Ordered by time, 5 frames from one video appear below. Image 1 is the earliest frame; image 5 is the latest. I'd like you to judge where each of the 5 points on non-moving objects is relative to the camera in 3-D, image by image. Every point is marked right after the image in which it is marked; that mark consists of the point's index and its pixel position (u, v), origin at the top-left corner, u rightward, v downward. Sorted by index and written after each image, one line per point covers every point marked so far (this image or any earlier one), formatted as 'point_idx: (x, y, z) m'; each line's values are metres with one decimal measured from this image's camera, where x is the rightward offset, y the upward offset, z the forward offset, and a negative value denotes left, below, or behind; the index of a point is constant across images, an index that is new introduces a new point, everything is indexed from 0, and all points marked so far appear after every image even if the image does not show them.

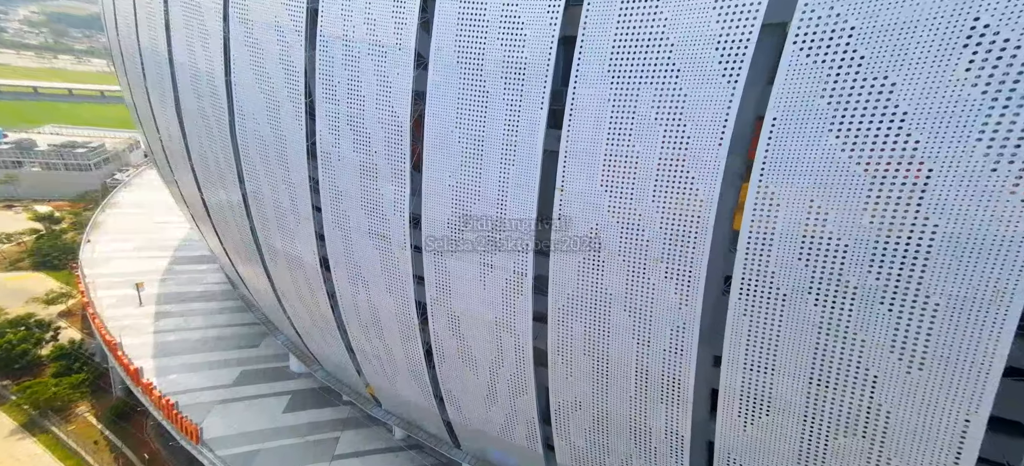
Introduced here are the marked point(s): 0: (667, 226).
0: (+2.0, +0.1, +7.1) m
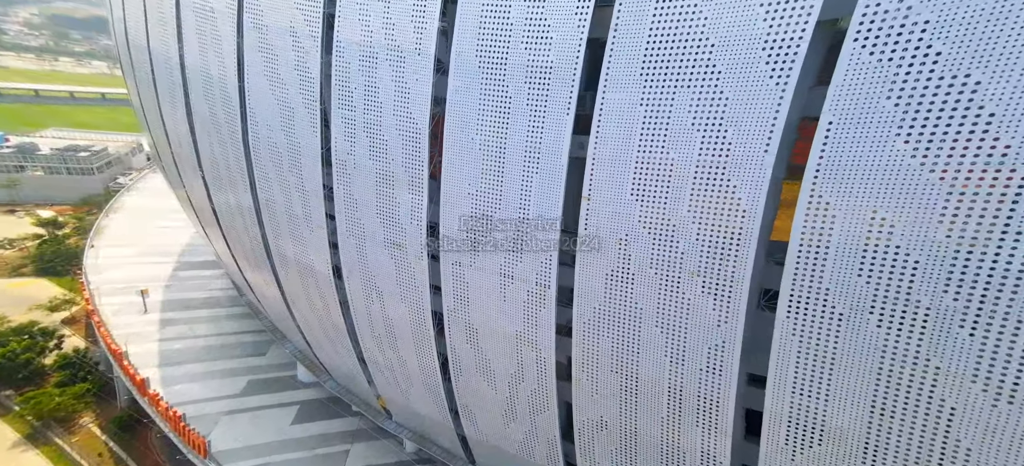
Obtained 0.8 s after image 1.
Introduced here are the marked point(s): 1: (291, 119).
0: (+2.4, -0.1, +6.8) m
1: (-4.3, +2.2, +10.5) m
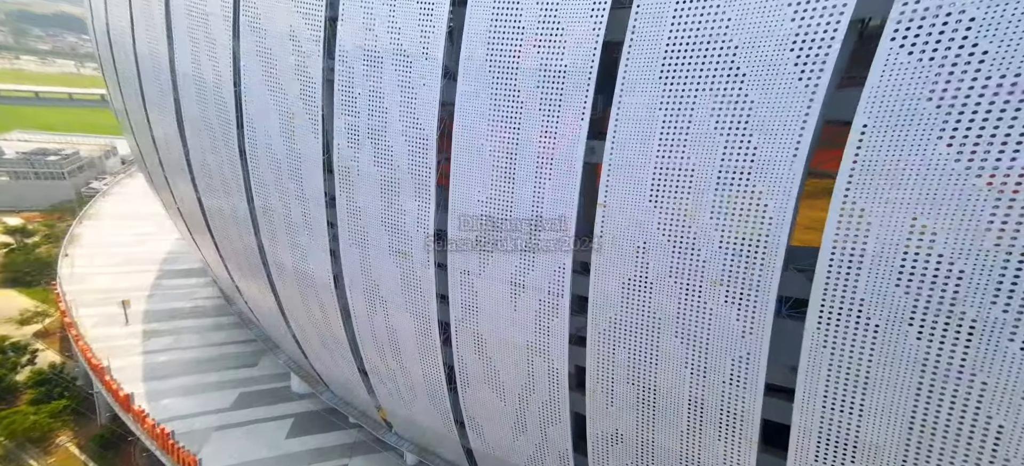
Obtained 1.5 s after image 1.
0: (+2.6, -0.2, +6.6) m
1: (-4.2, +2.0, +10.2) m
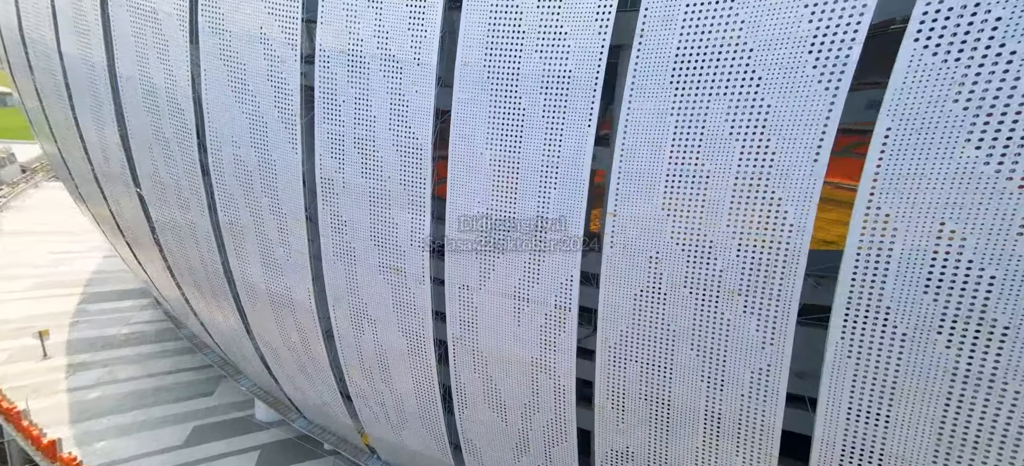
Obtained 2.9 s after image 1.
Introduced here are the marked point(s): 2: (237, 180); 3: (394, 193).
0: (+2.8, -0.2, +6.4) m
1: (-4.3, +1.7, +9.6) m
2: (-5.1, +1.0, +10.1) m
3: (-1.8, +0.6, +8.5) m
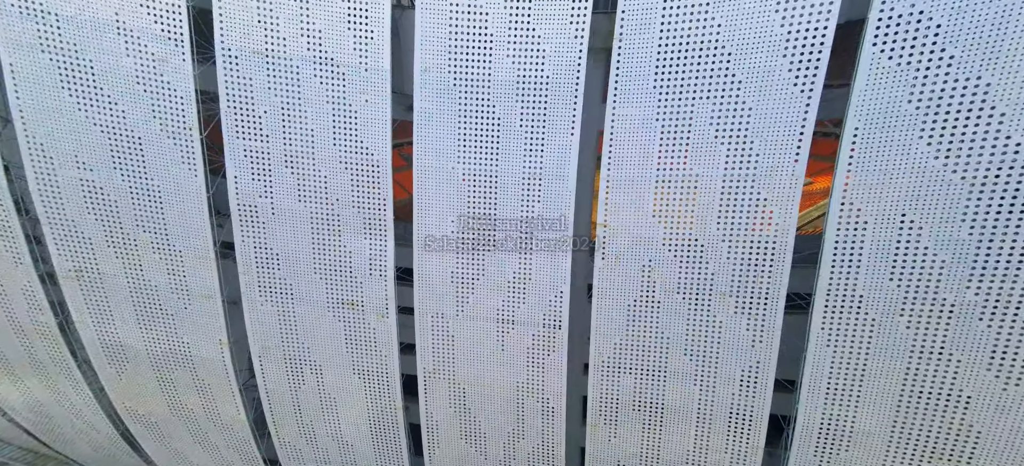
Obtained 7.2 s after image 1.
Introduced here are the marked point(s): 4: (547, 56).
0: (+2.8, -0.3, +6.8) m
1: (-5.0, +1.1, +7.5) m
2: (-5.9, +0.3, +7.8) m
3: (-2.3, +0.2, +7.3) m
4: (+0.5, +2.2, +7.0) m
